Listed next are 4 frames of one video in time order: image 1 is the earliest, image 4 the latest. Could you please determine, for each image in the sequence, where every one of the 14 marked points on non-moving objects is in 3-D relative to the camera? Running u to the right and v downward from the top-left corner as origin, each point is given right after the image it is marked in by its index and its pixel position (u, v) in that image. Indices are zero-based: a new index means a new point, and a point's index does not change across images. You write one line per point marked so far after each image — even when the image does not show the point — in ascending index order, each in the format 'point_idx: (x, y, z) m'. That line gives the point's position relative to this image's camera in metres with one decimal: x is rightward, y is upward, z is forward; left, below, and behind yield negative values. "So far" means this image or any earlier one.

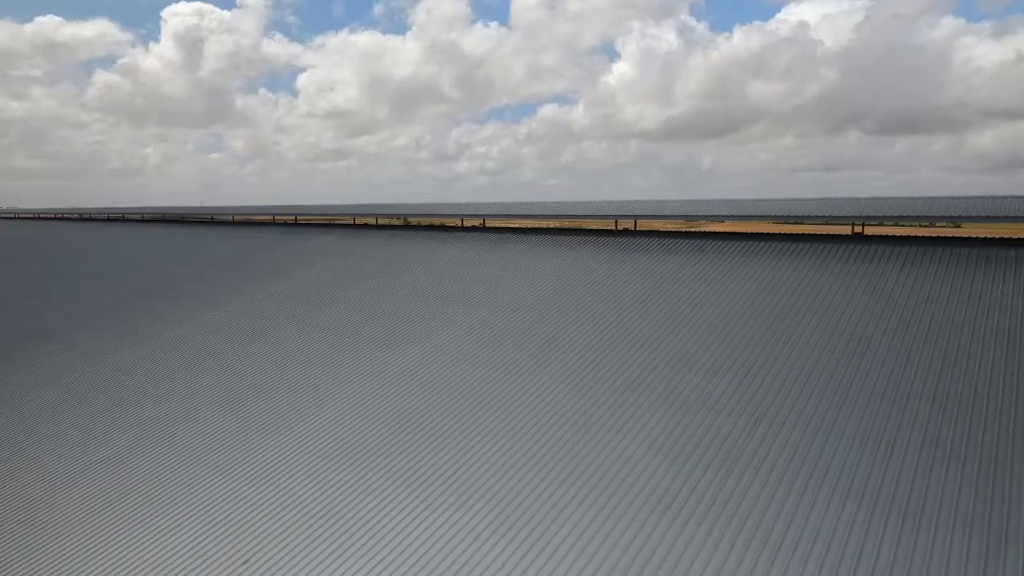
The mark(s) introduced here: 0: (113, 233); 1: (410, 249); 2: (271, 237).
0: (-13.1, +1.9, +19.9) m
1: (-2.3, +0.8, +11.8) m
2: (-6.3, +1.4, +15.4) m
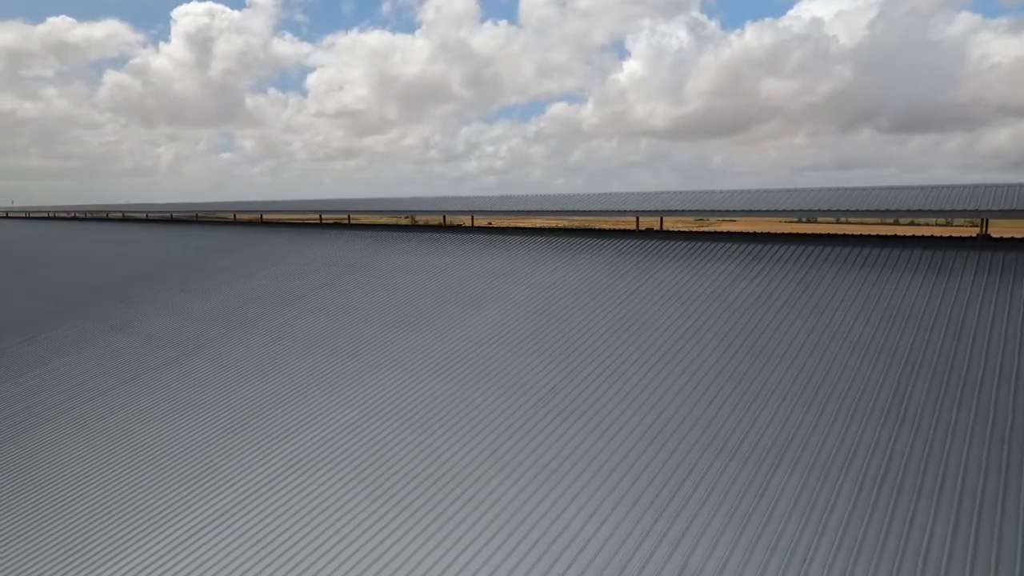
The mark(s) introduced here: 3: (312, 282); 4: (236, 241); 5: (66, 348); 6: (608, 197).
0: (-12.9, +1.9, +19.1) m
1: (-2.2, +0.7, +10.8) m
2: (-6.2, +1.3, +14.5) m
3: (-3.4, +0.1, +10.0) m
4: (-6.7, +1.1, +14.3) m
5: (-7.0, -0.9, +9.3) m
6: (+1.8, +1.9, +12.0) m
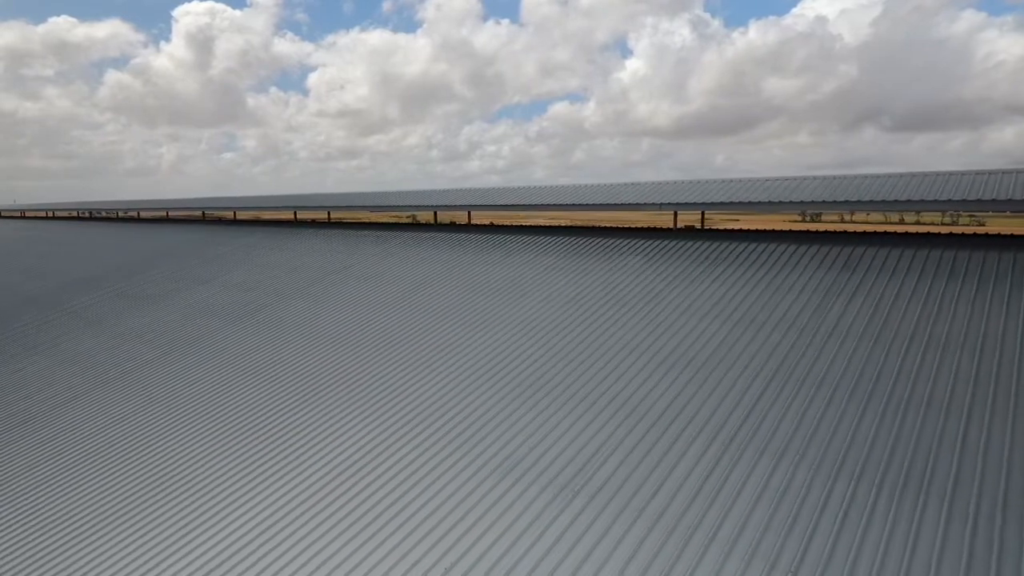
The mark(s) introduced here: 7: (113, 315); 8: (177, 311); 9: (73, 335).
0: (-13.0, +1.8, +18.1) m
1: (-2.3, +0.6, +9.8) m
2: (-6.2, +1.2, +13.5) m
3: (-3.5, 0.0, +9.0) m
4: (-6.8, +1.1, +13.3) m
5: (-7.1, -1.0, +8.3) m
6: (+1.7, +1.8, +11.0) m
7: (-6.1, -0.4, +9.2) m
8: (-4.8, -0.4, +8.6) m
9: (-6.3, -0.7, +8.6) m
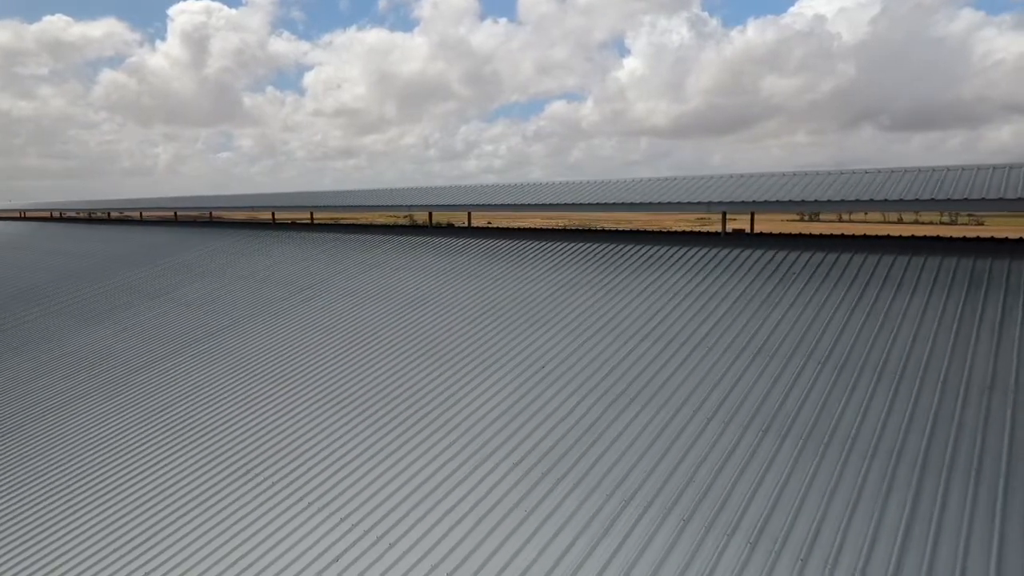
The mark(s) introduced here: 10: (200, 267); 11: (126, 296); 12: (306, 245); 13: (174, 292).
0: (-12.9, +1.6, +17.3) m
1: (-2.2, +0.5, +9.0) m
2: (-6.2, +1.1, +12.7) m
3: (-3.5, -0.1, +8.2) m
4: (-6.8, +0.9, +12.5) m
5: (-7.0, -1.2, +7.5) m
6: (+1.8, +1.7, +10.2) m
7: (-6.0, -0.6, +8.4) m
8: (-4.7, -0.5, +7.8) m
9: (-6.3, -0.9, +7.8) m
10: (-5.0, +0.3, +9.9) m
11: (-5.6, -0.3, +9.0) m
12: (-3.1, +0.7, +10.0) m
13: (-4.7, -0.2, +8.6) m
